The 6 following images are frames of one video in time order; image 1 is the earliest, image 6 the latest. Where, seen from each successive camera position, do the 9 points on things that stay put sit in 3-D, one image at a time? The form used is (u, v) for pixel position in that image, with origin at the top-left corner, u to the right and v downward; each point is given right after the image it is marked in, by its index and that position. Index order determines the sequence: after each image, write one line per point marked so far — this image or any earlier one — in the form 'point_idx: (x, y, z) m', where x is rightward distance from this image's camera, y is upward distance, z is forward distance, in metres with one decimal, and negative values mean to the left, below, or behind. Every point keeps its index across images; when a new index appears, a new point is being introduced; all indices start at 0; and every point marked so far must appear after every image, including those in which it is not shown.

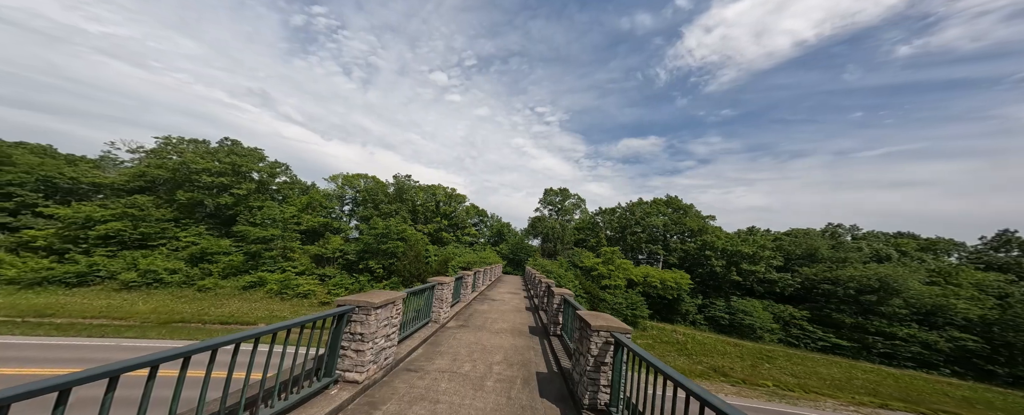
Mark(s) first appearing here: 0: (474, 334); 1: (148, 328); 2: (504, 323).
0: (-0.7, -2.1, +4.6) m
1: (-17.5, -5.9, +13.6) m
2: (-0.2, -2.4, +5.6) m
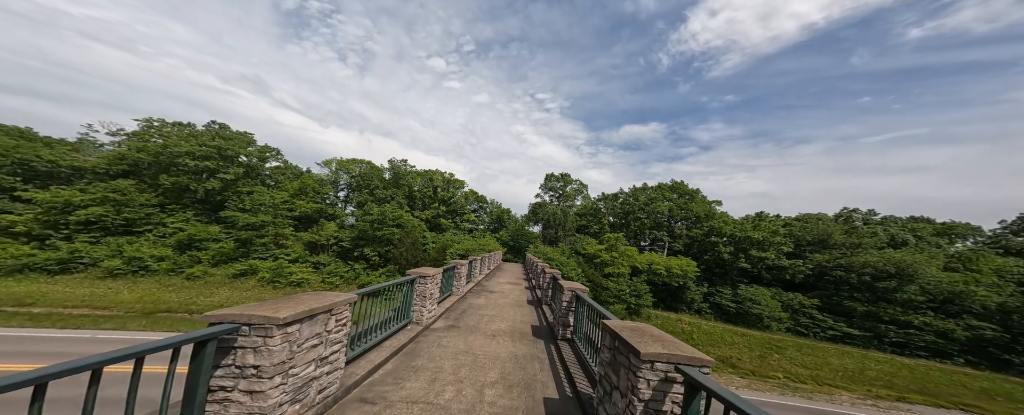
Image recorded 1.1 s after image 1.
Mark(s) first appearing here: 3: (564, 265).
0: (-0.7, -1.8, +3.8) m
1: (-17.5, -5.1, +12.9) m
2: (-0.2, -2.0, +4.8) m
3: (+3.1, -3.5, +16.9) m
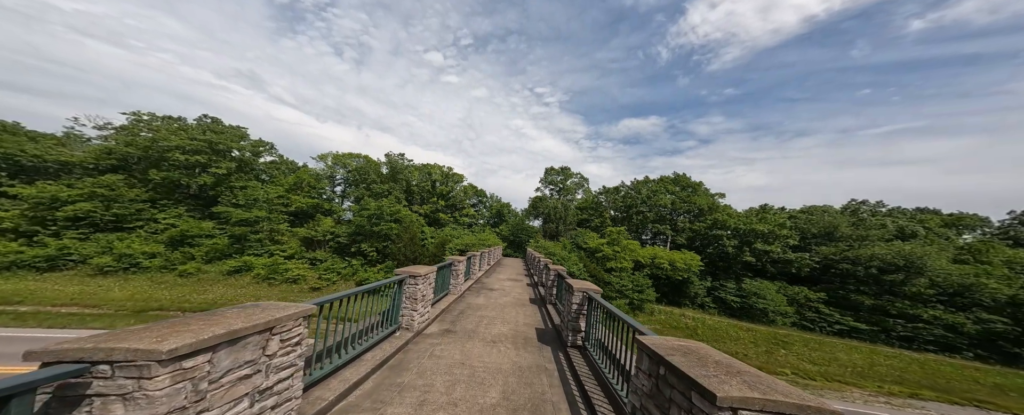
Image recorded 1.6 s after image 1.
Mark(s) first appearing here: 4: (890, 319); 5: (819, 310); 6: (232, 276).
0: (-0.6, -1.7, +3.3) m
1: (-17.5, -4.9, +12.5) m
2: (-0.1, -1.8, +4.3) m
3: (+3.1, -3.1, +16.4) m
4: (+22.0, -6.4, +16.2) m
5: (+19.6, -6.5, +17.9) m
6: (-18.6, -4.6, +18.7) m
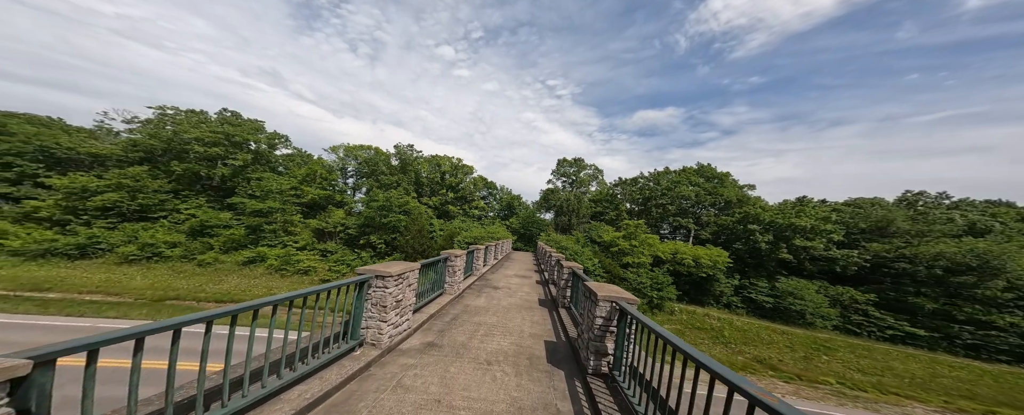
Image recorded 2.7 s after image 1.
0: (-0.6, -1.5, +2.5) m
1: (-17.0, -4.5, +12.6) m
2: (-0.1, -1.6, +3.5) m
3: (+3.8, -2.6, +15.4) m
4: (+22.6, -6.0, +14.3) m
5: (+20.4, -6.0, +16.1) m
6: (-17.8, -4.0, +18.8) m
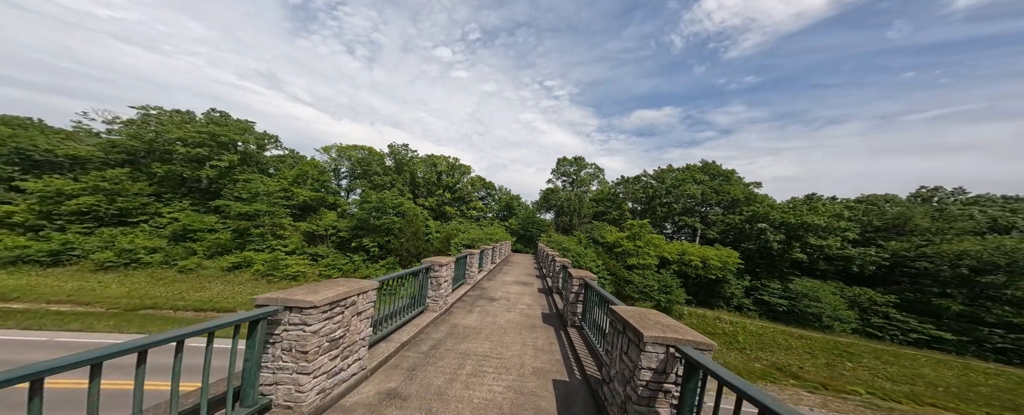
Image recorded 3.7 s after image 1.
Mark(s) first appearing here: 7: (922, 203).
0: (-0.7, -1.4, +1.6) m
1: (-17.0, -4.6, +11.7) m
2: (-0.1, -1.5, +2.6) m
3: (+3.8, -2.5, +14.5) m
4: (+22.6, -5.8, +13.4) m
5: (+20.4, -5.8, +15.2) m
6: (-17.8, -4.2, +17.9) m
7: (+27.9, +0.3, +19.1) m
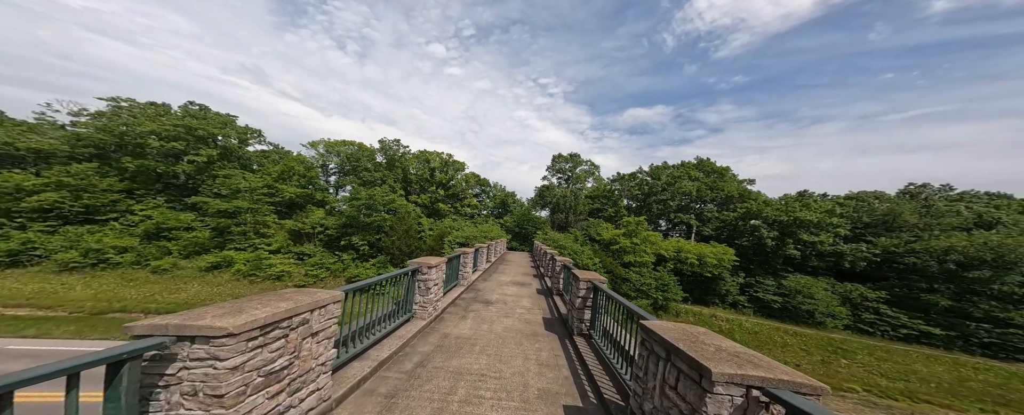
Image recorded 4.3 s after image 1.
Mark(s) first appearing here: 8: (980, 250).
0: (-0.6, -1.3, +1.1) m
1: (-17.2, -4.5, +10.8) m
2: (-0.1, -1.5, +2.1) m
3: (+3.5, -2.4, +14.2) m
4: (+22.3, -5.6, +13.6) m
5: (+20.0, -5.6, +15.3) m
6: (-18.2, -4.0, +17.0) m
7: (+27.5, +0.6, +19.3) m
8: (+23.3, -2.1, +14.0) m
